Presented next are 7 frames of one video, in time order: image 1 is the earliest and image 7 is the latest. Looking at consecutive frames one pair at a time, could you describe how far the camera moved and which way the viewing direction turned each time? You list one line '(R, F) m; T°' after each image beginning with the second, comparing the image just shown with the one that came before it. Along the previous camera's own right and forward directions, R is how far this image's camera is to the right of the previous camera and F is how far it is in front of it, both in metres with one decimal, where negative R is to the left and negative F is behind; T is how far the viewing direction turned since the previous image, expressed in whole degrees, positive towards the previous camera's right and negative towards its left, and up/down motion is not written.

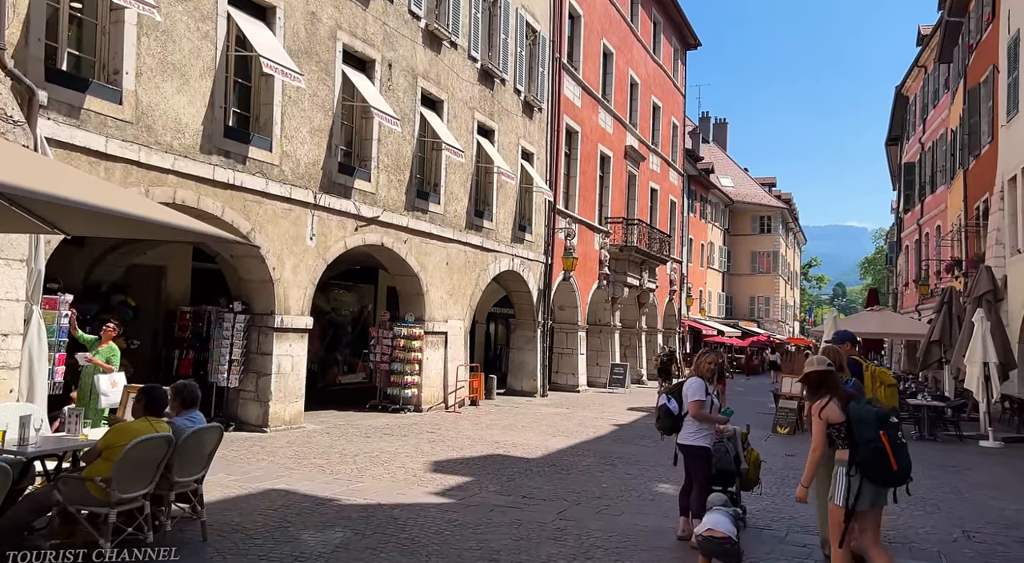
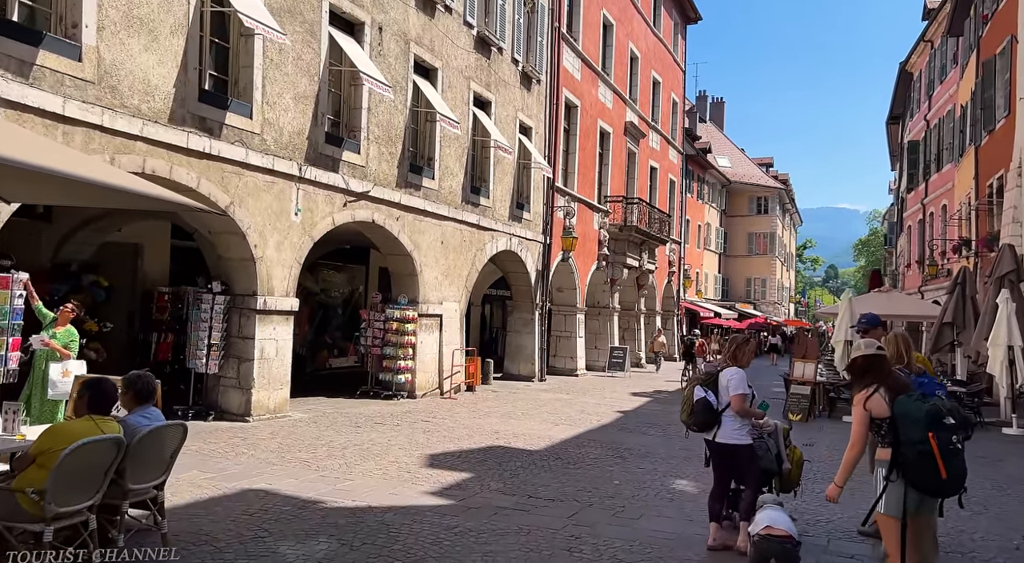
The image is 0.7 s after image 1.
(-0.1, +0.9) m; 0°
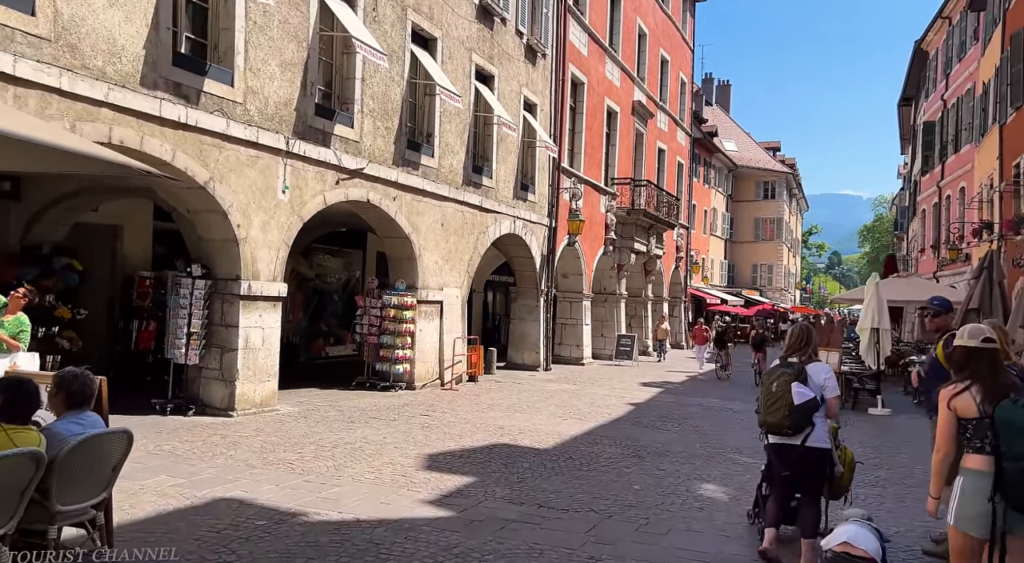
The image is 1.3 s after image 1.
(0.0, +0.9) m; 0°
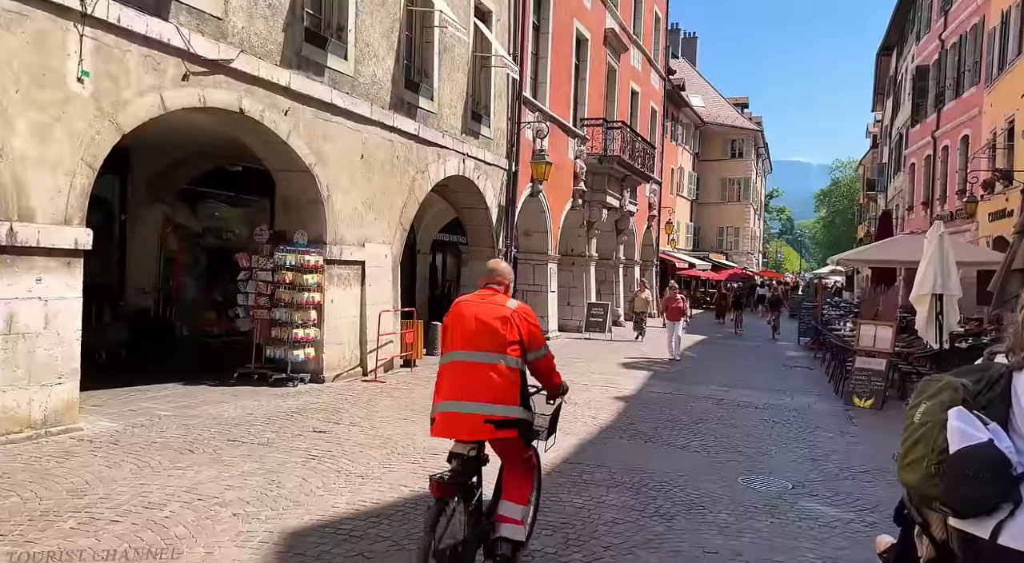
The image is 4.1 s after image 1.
(+0.1, +4.0) m; +3°
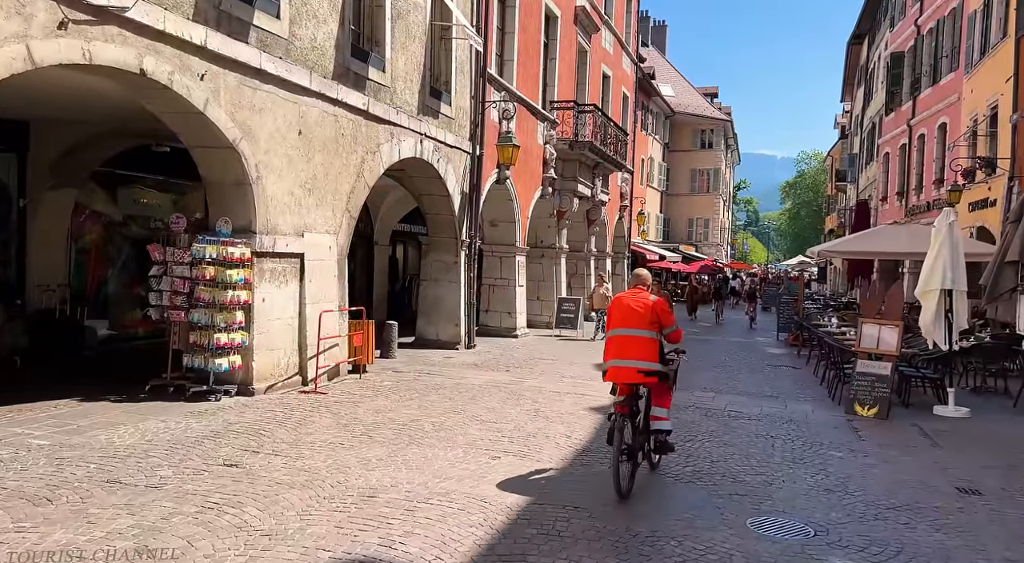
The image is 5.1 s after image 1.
(+0.1, +1.4) m; +2°
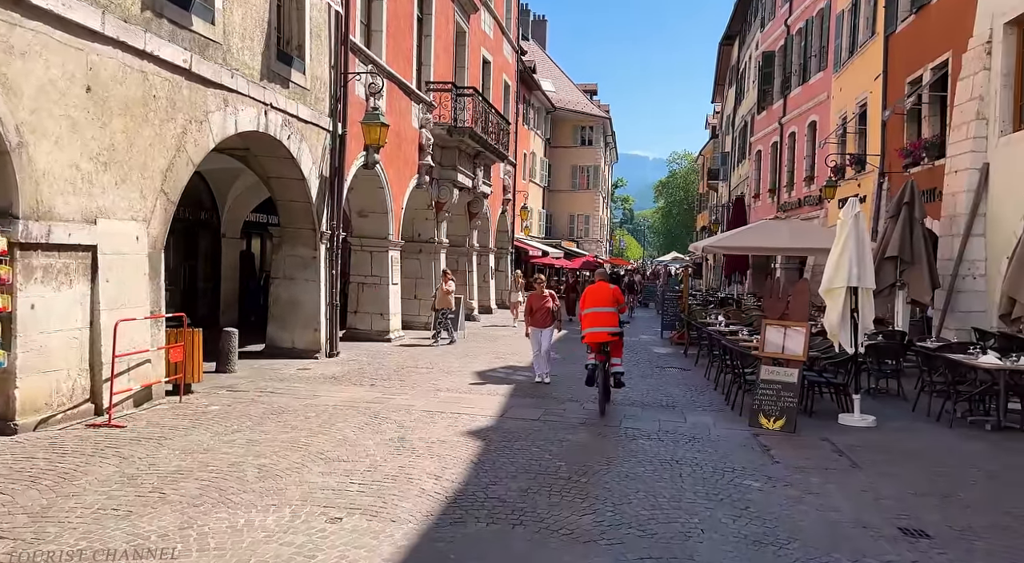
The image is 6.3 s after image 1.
(+0.2, +1.8) m; +7°
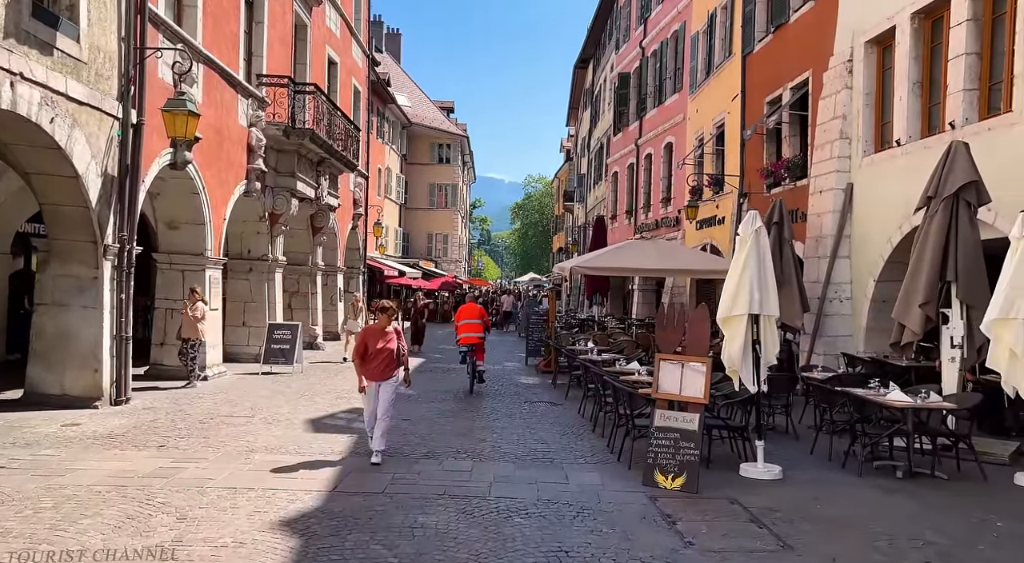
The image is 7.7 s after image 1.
(+0.2, +2.4) m; +9°
